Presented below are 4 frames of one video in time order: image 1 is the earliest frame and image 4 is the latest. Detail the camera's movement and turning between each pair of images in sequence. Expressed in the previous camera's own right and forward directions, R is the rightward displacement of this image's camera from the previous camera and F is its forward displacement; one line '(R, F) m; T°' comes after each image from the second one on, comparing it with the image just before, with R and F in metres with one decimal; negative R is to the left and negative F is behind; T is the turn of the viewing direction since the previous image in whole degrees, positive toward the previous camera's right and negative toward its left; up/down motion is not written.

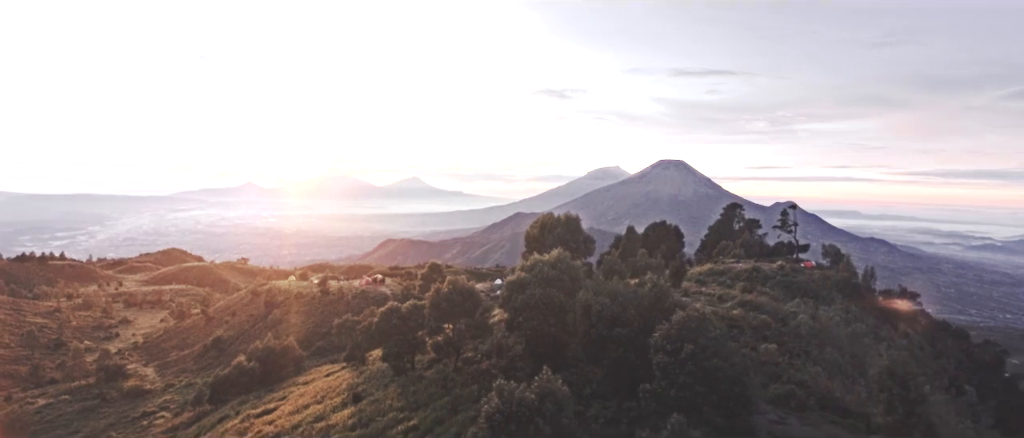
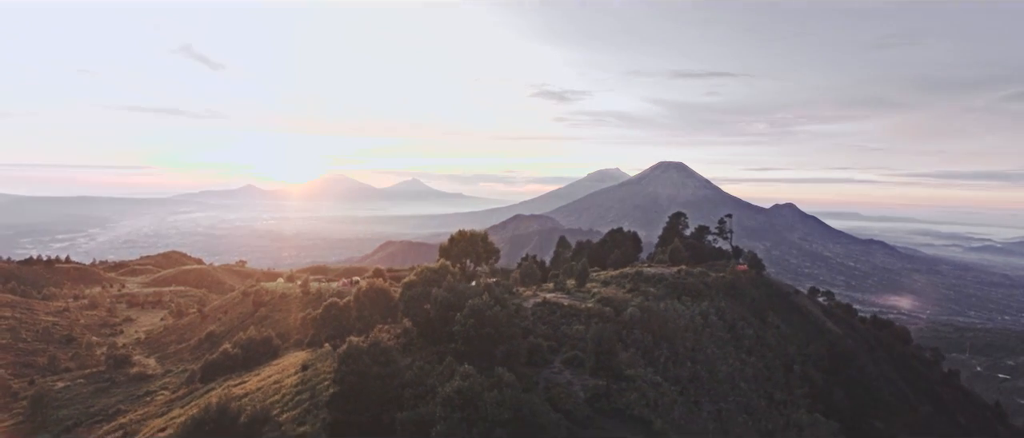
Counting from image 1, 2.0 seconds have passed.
(+2.8, -4.3) m; 0°
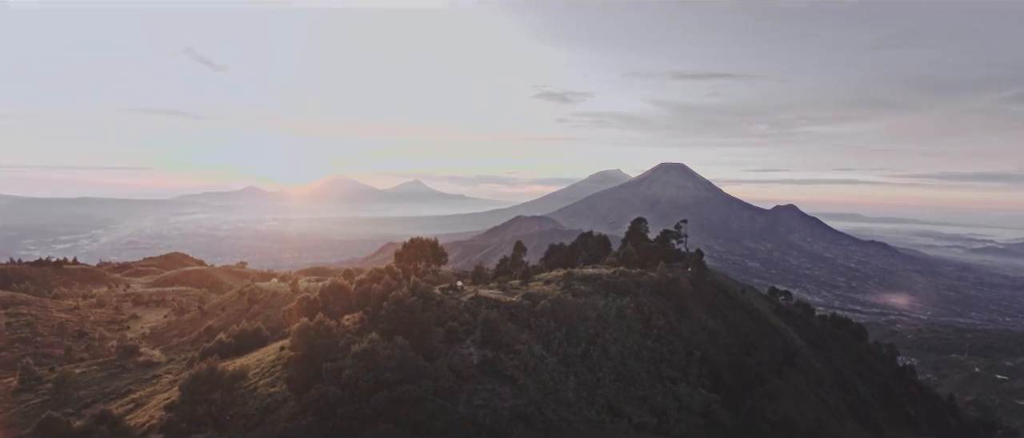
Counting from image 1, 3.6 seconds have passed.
(+2.4, -3.9) m; 0°
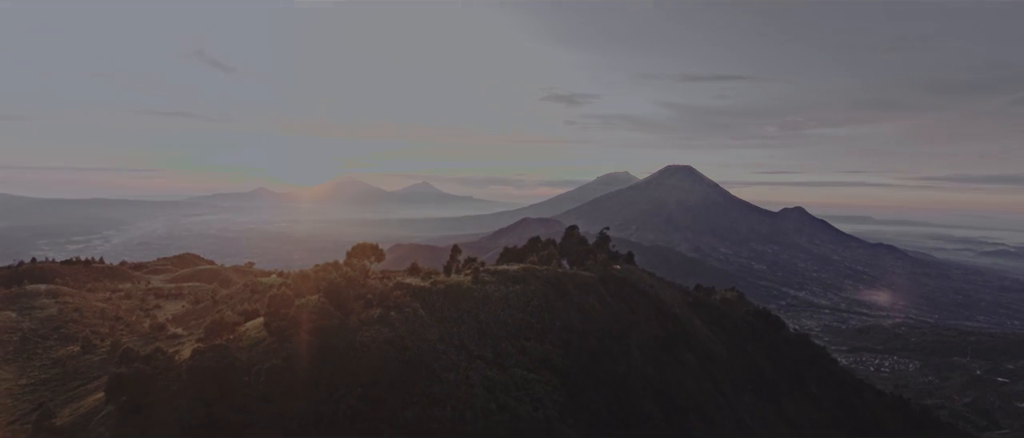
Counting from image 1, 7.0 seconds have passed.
(+5.5, -10.1) m; -1°
